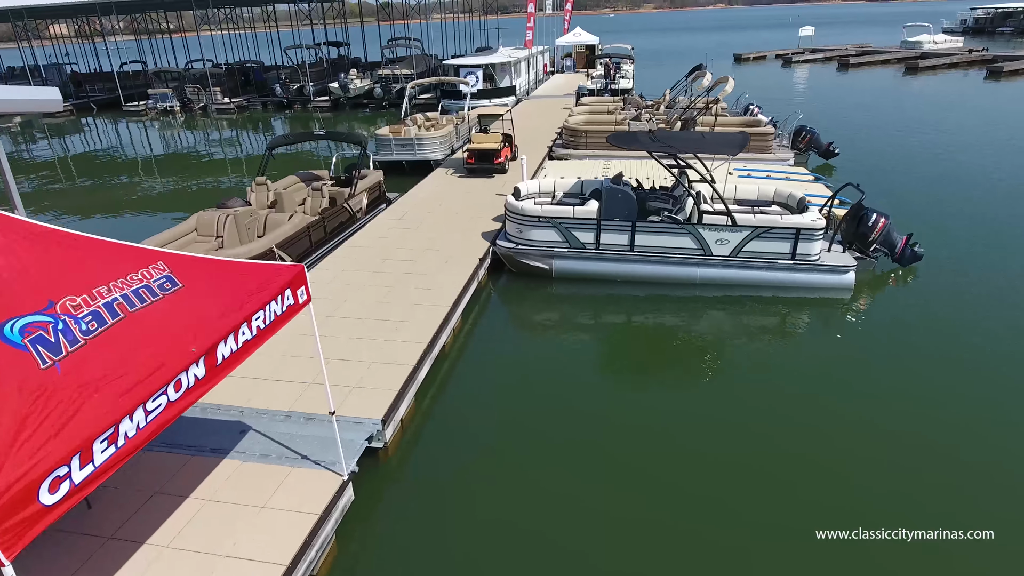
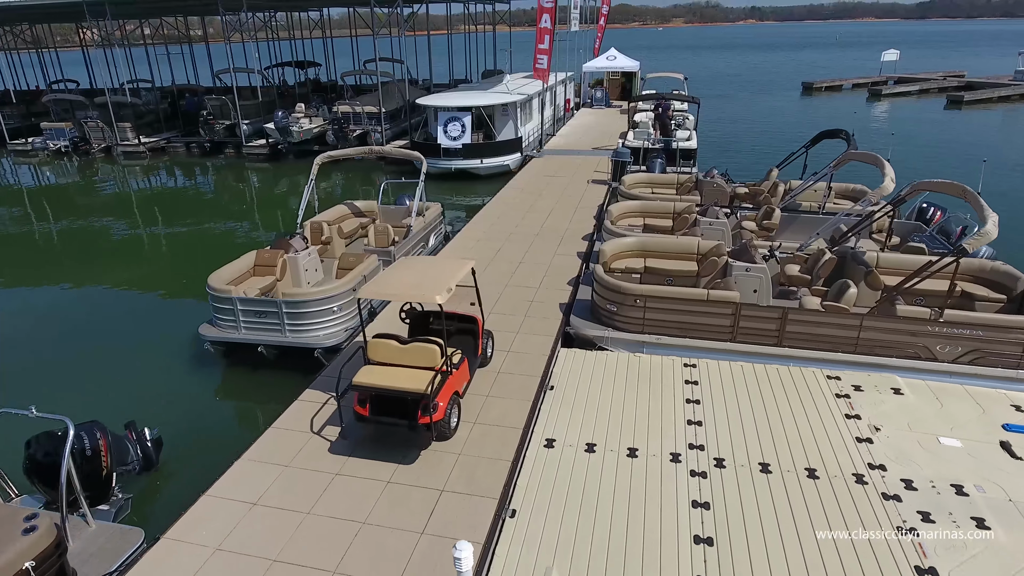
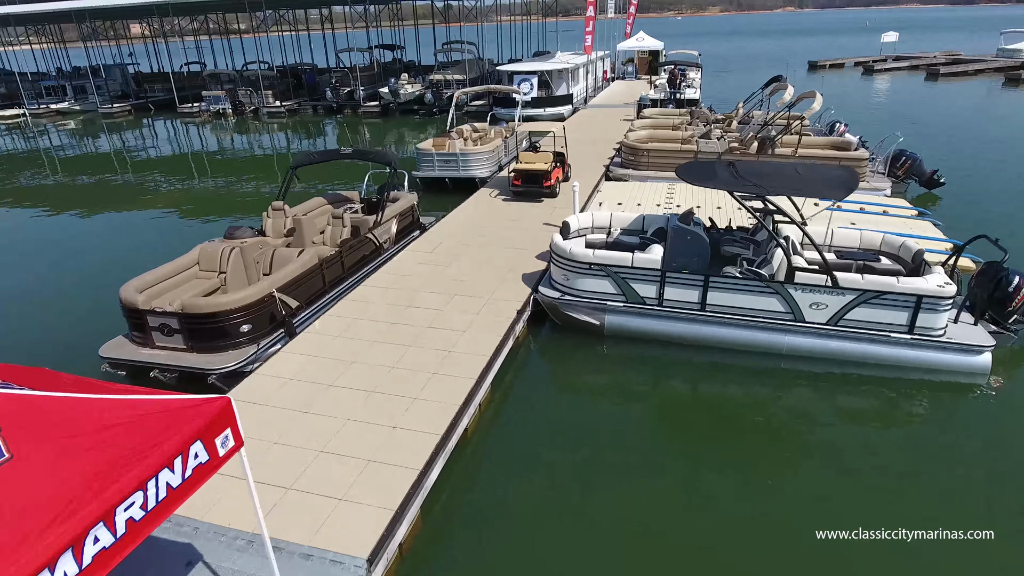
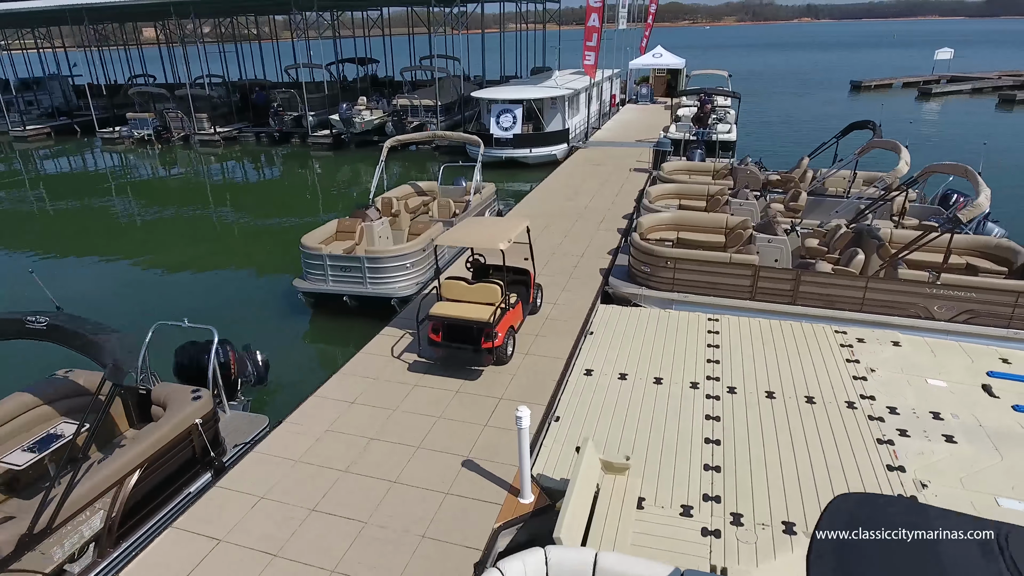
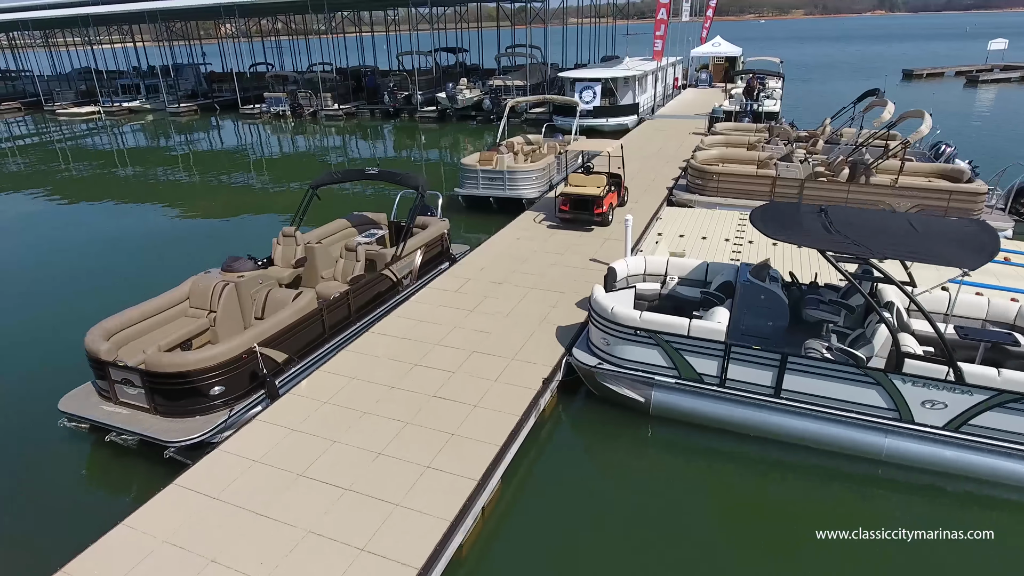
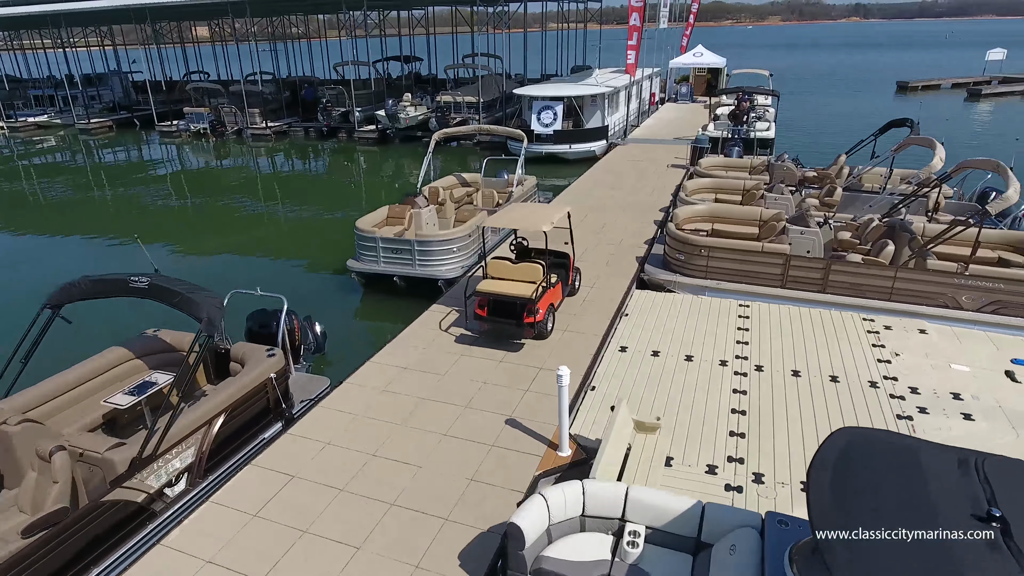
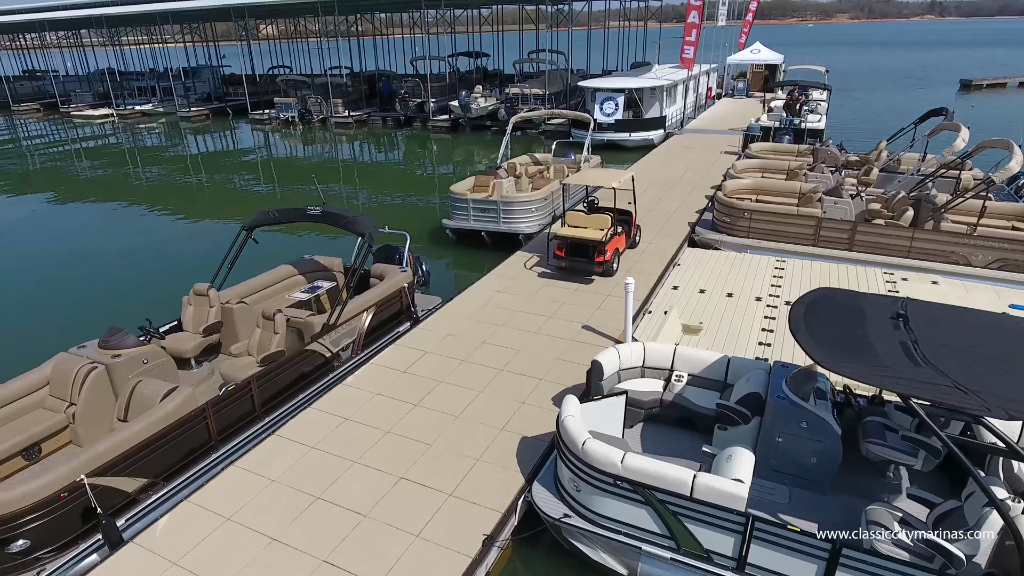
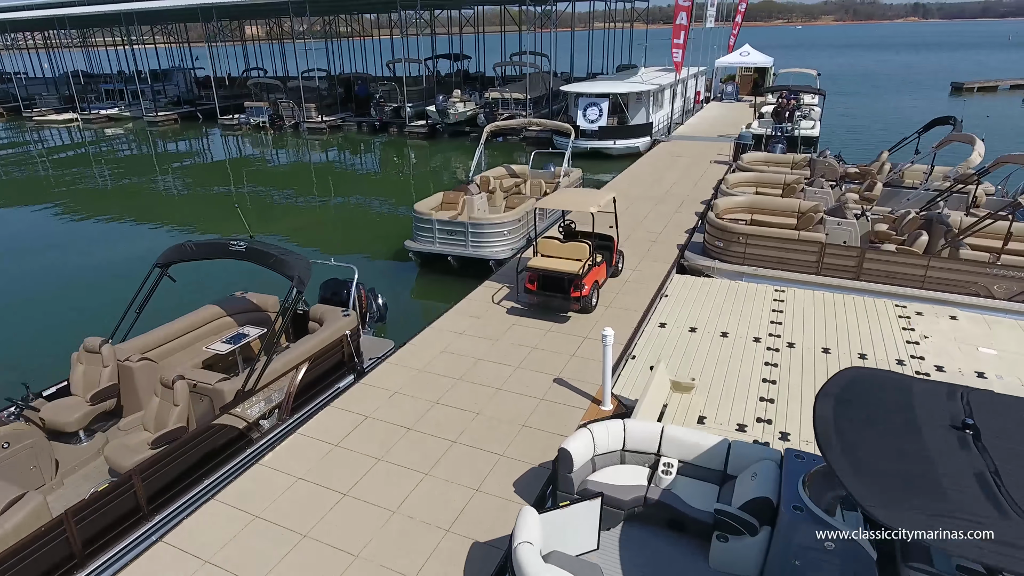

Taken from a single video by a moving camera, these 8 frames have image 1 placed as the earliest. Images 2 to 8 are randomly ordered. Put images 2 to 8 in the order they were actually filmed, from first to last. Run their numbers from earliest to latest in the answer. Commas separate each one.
3, 5, 7, 8, 6, 4, 2
